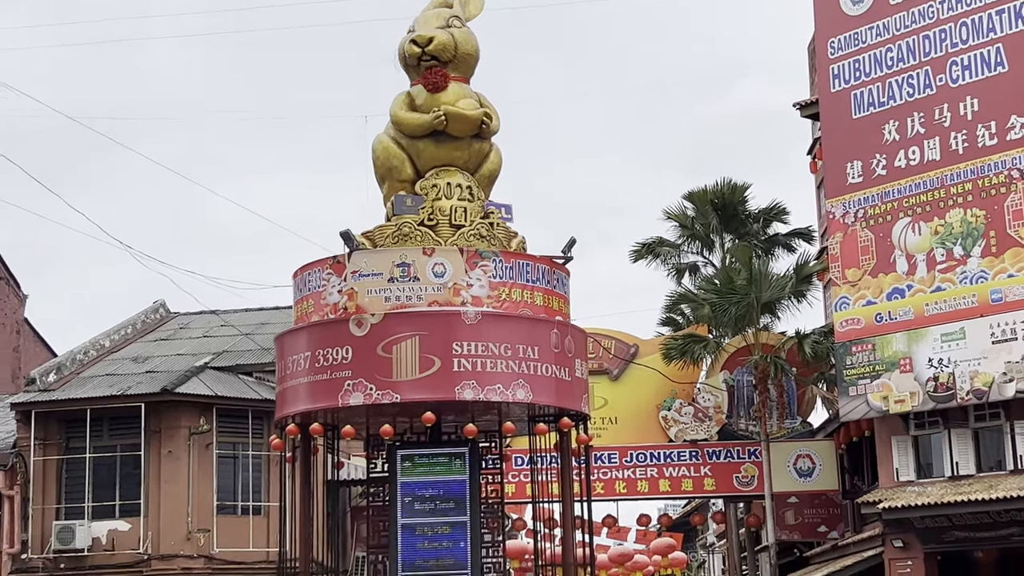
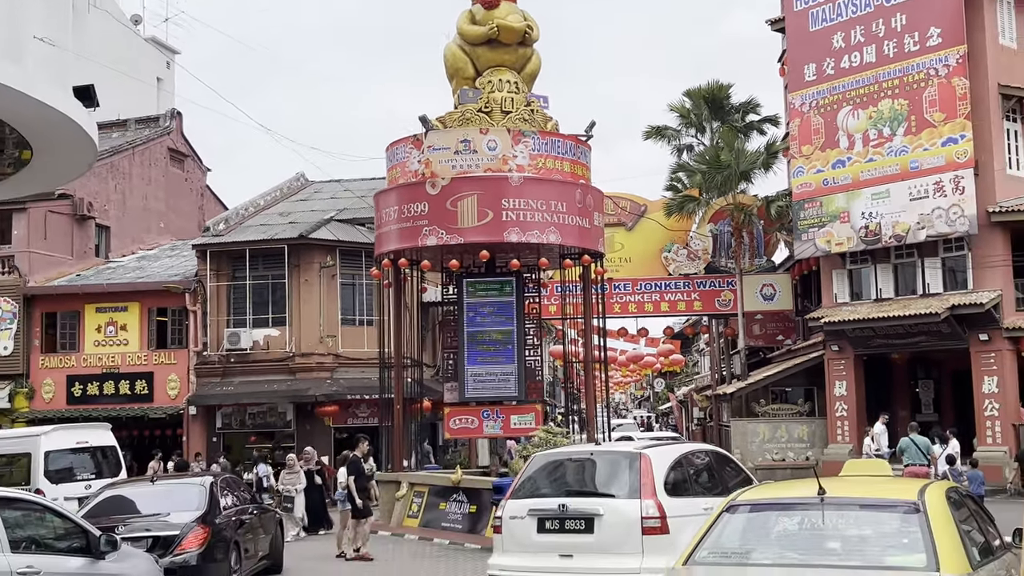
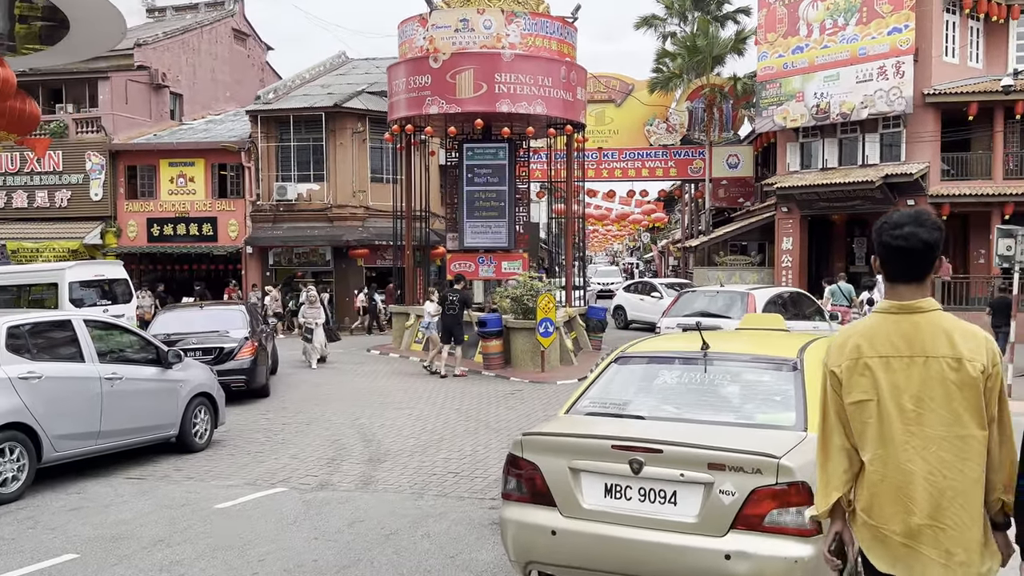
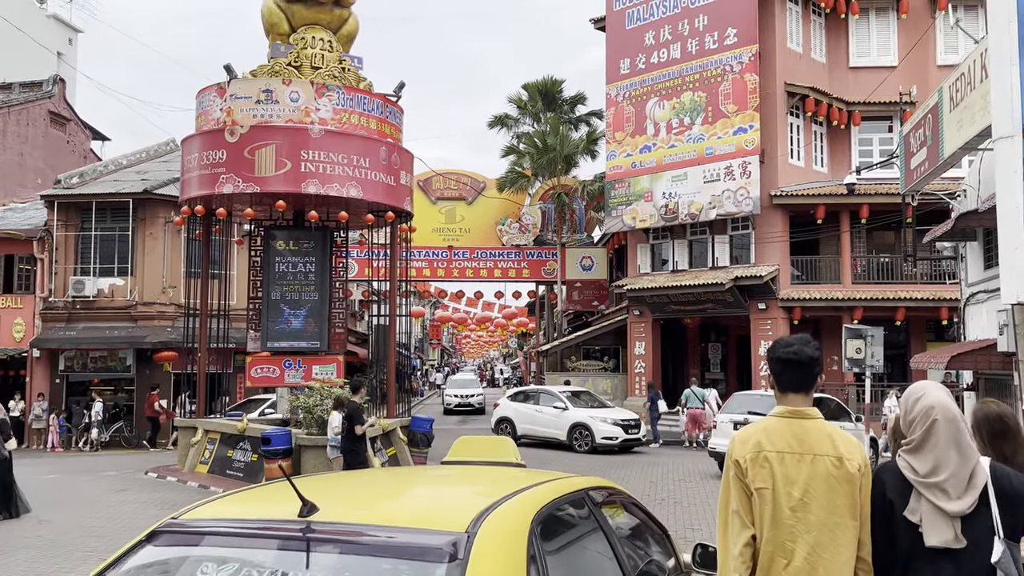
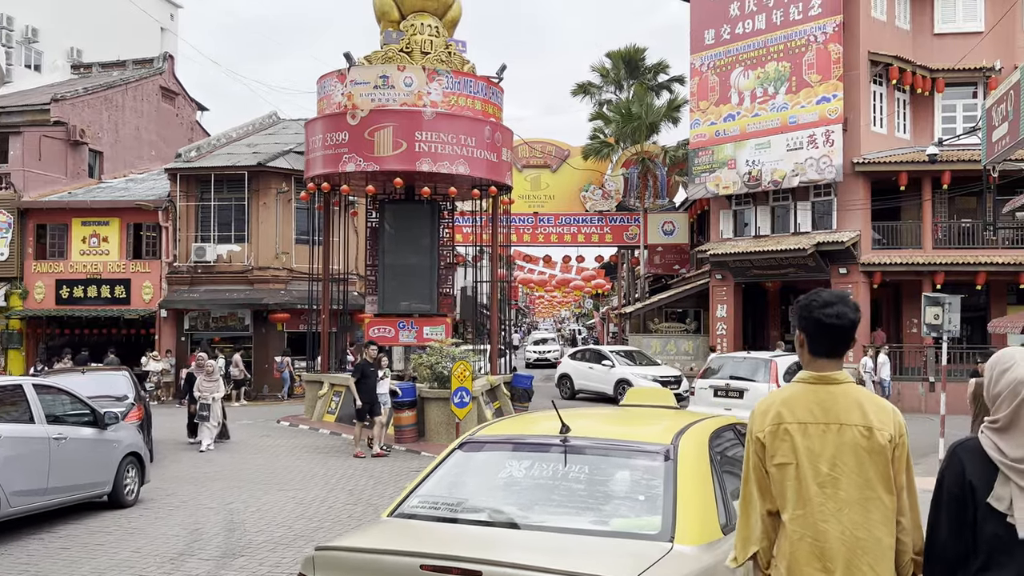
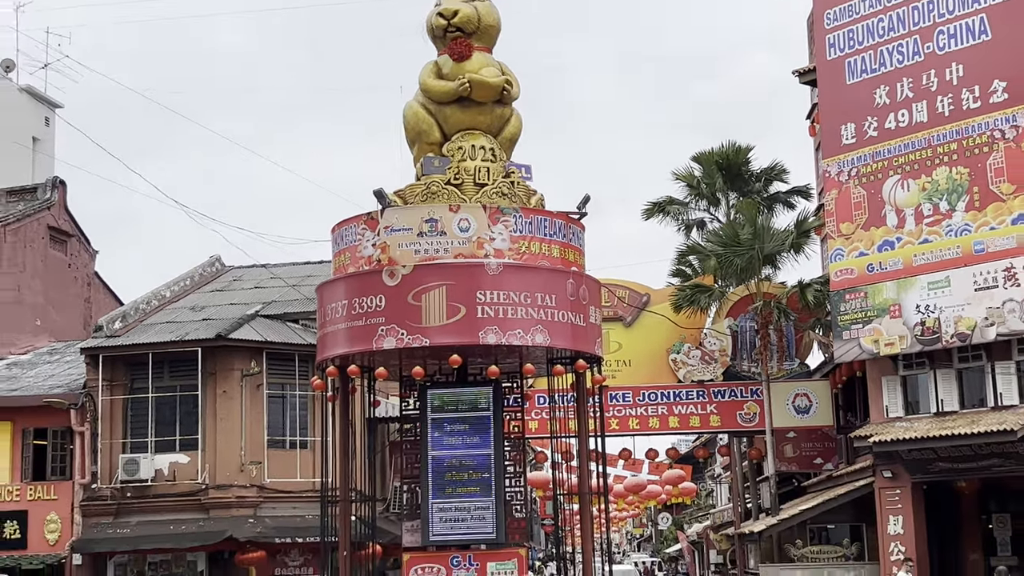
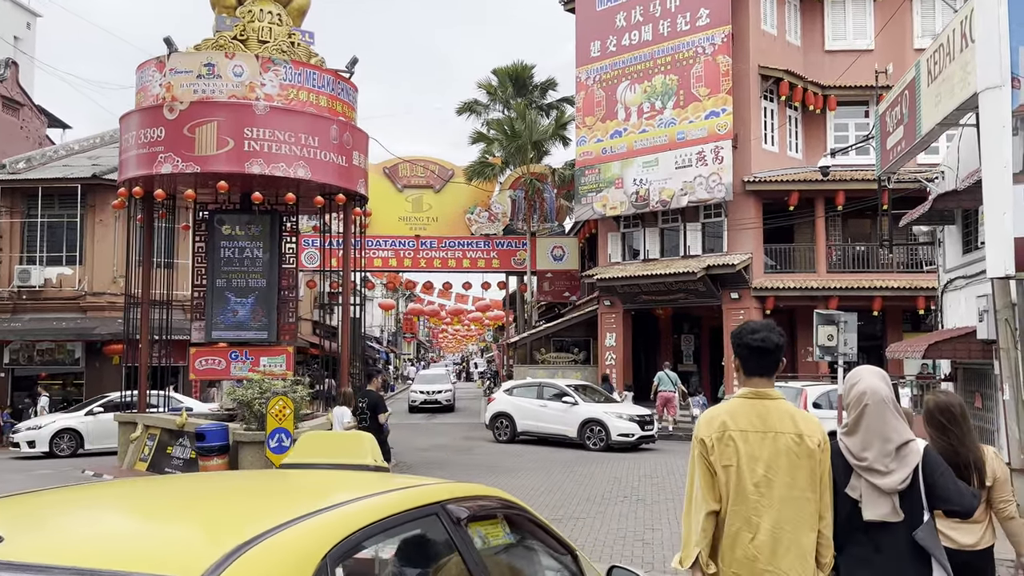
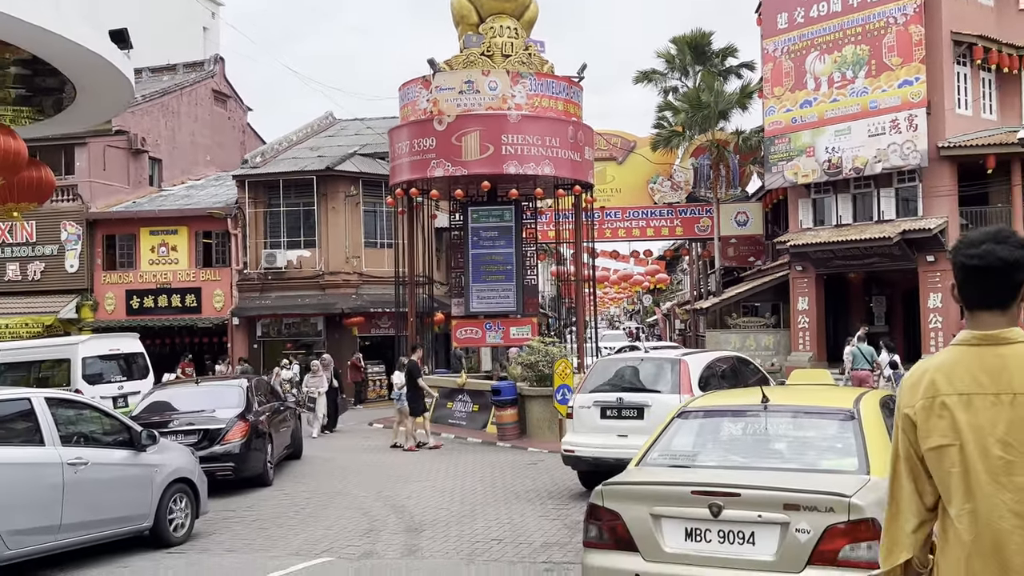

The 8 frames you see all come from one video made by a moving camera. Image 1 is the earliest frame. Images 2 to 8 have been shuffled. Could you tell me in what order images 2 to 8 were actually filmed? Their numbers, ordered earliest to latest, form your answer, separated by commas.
6, 2, 8, 3, 5, 4, 7
